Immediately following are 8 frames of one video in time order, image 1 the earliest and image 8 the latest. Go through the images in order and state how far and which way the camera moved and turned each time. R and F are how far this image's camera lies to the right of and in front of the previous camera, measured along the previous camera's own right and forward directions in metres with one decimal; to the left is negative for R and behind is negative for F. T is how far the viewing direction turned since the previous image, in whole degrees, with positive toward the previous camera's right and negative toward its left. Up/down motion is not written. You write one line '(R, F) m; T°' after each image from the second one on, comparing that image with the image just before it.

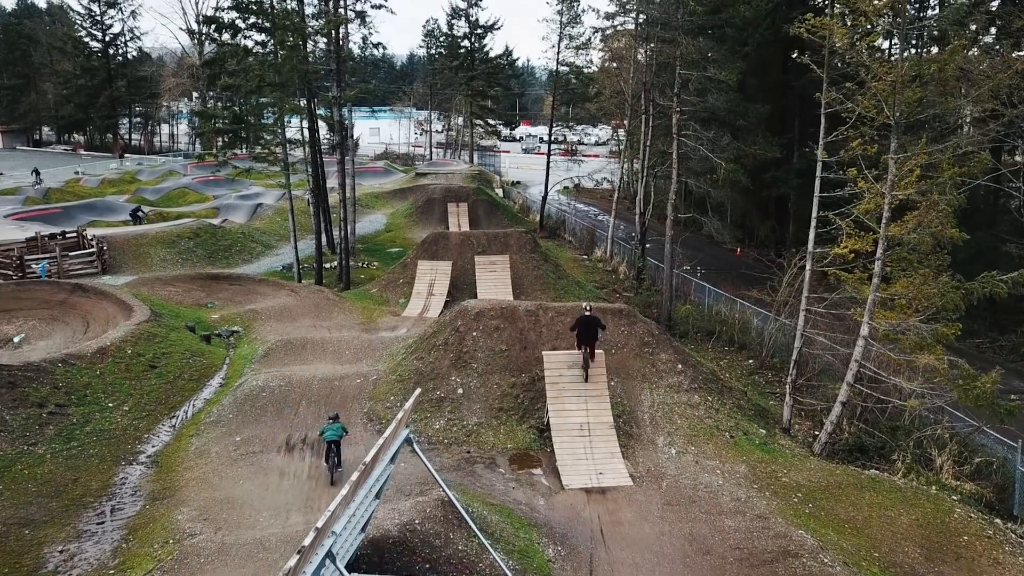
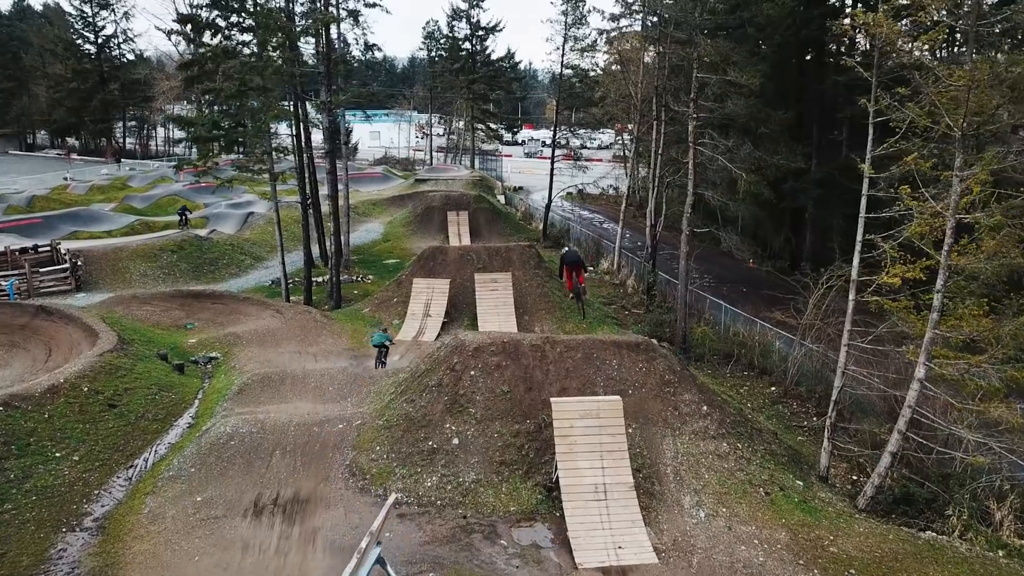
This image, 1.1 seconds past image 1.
(0.0, +1.4) m; 0°
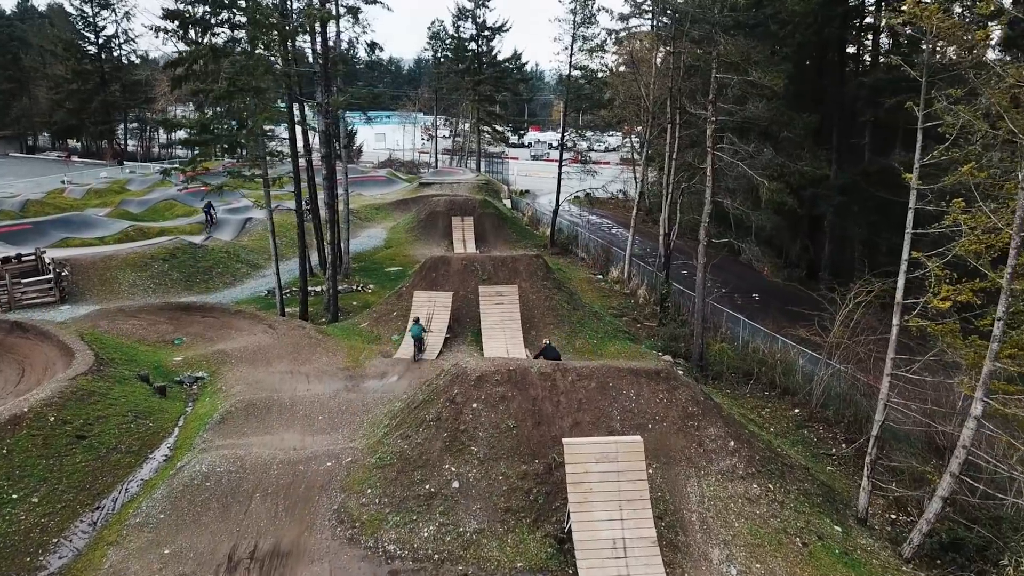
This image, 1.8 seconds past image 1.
(0.0, +1.1) m; 0°
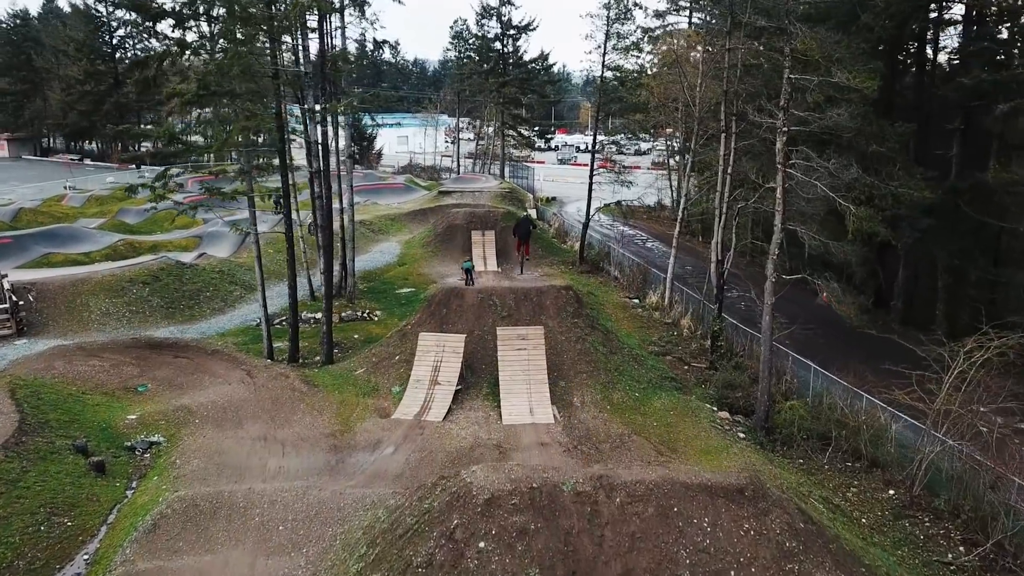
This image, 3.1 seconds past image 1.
(0.0, +2.9) m; -2°
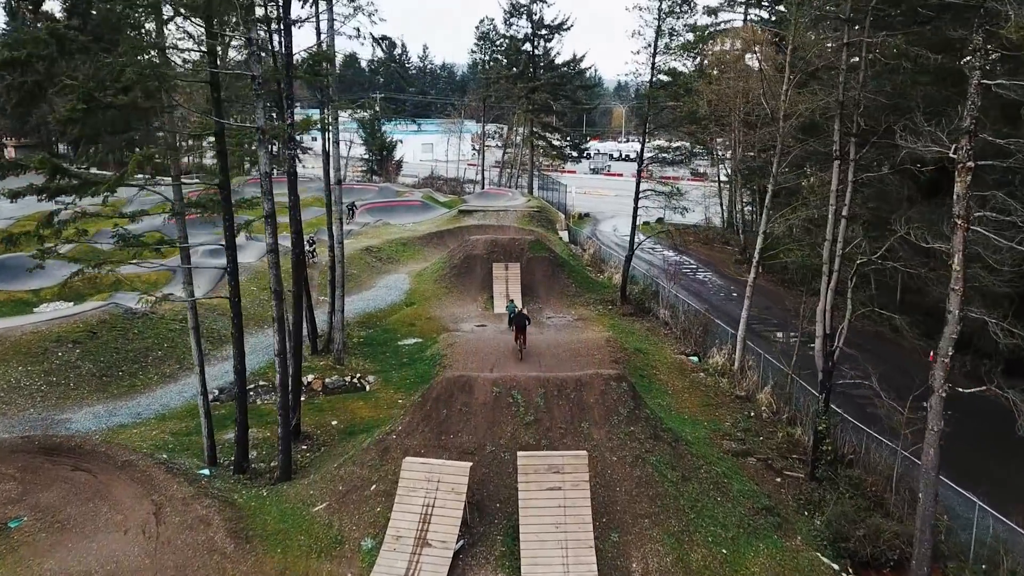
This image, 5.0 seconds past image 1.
(0.0, +4.6) m; -2°
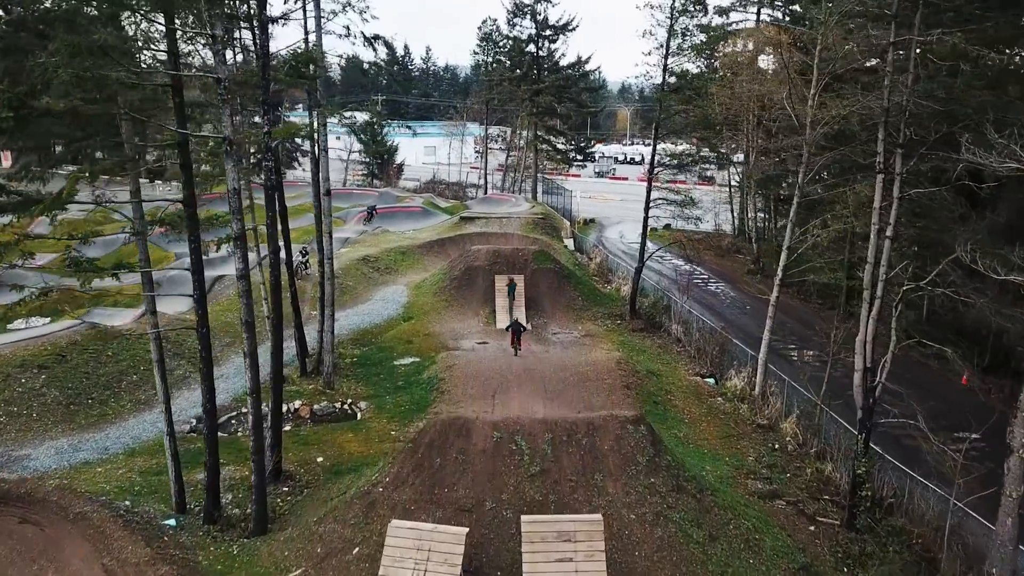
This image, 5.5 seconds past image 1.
(0.0, +1.3) m; 0°
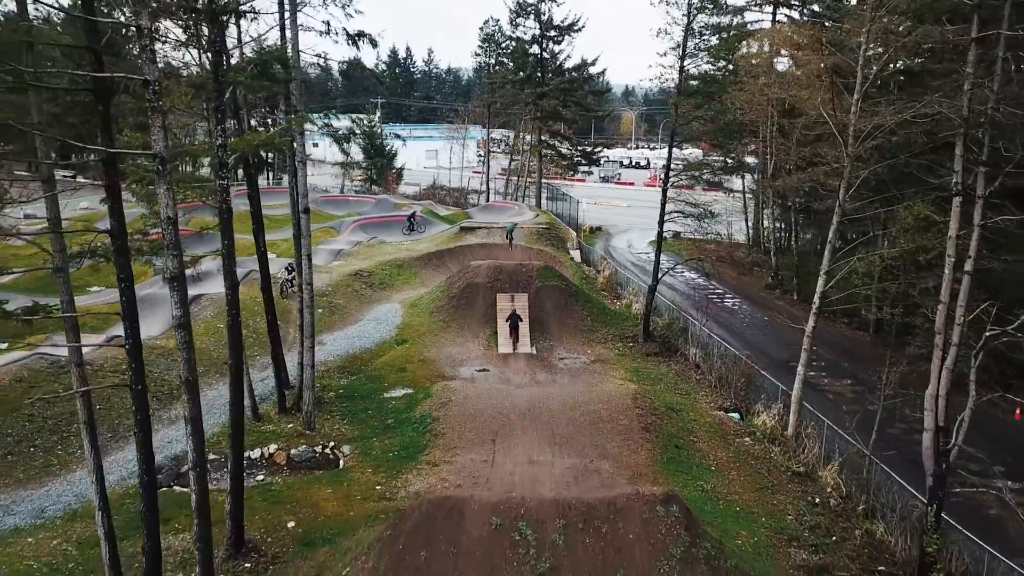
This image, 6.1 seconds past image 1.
(0.0, +1.9) m; 0°
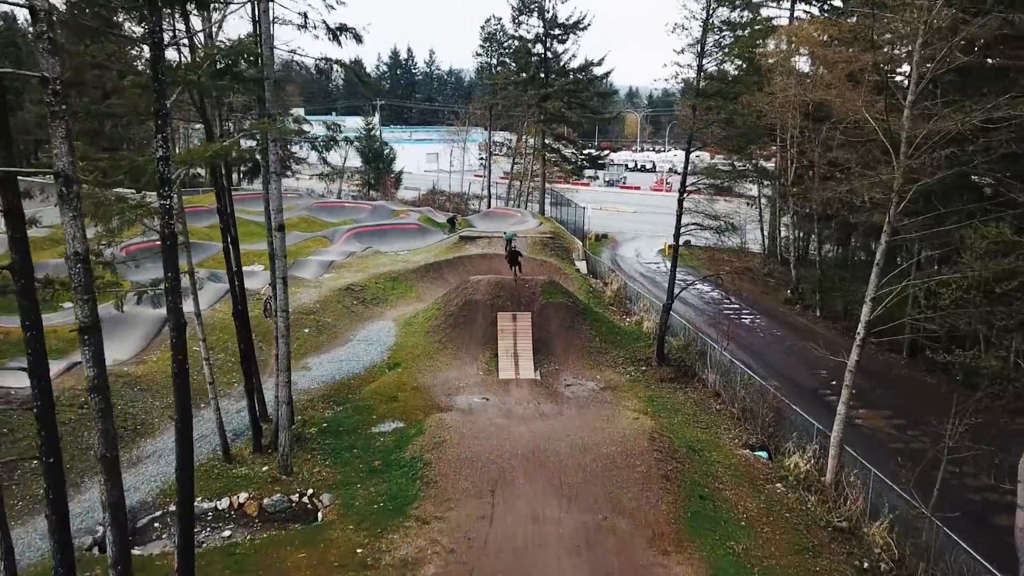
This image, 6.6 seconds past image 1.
(0.0, +1.7) m; 0°
